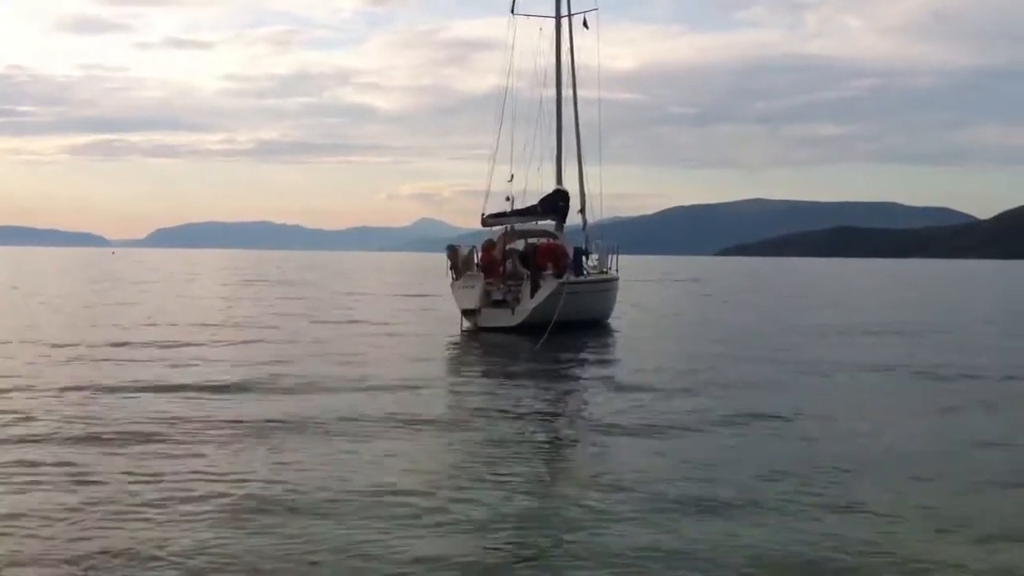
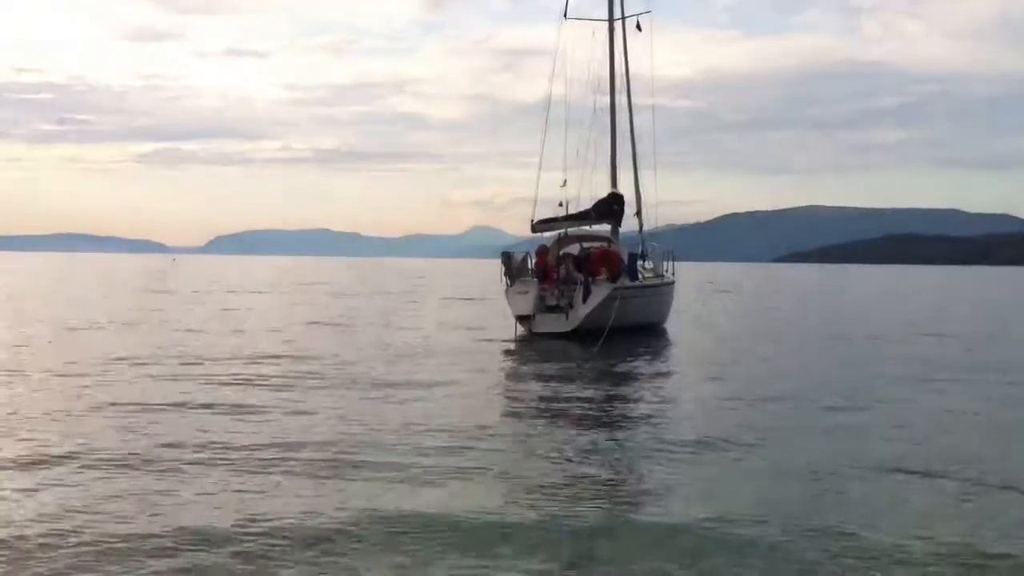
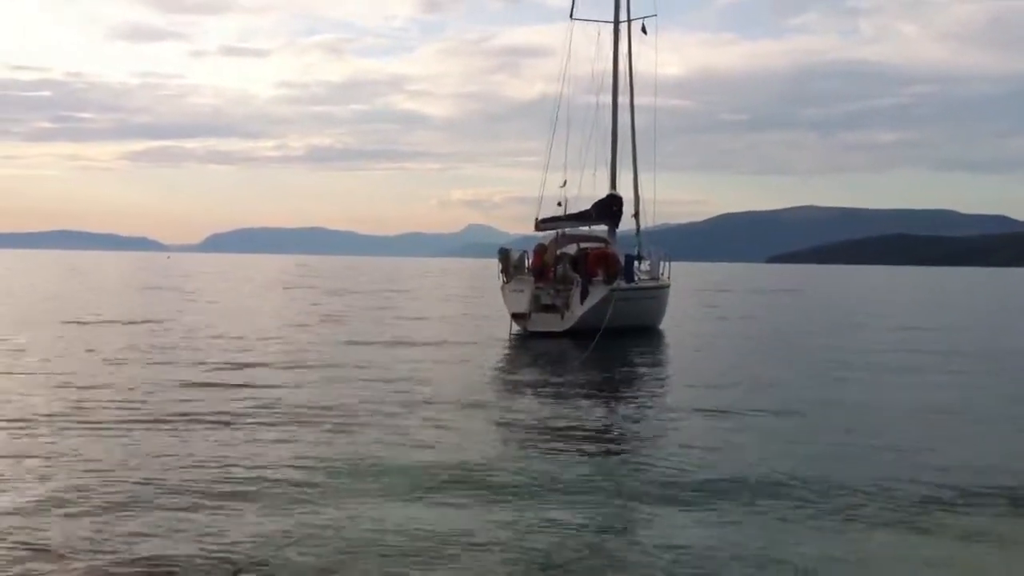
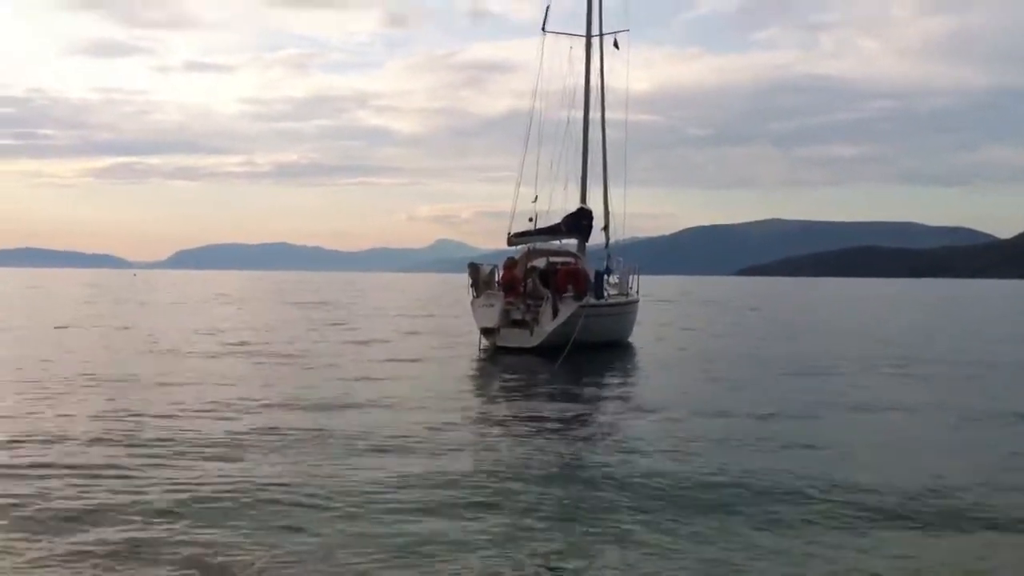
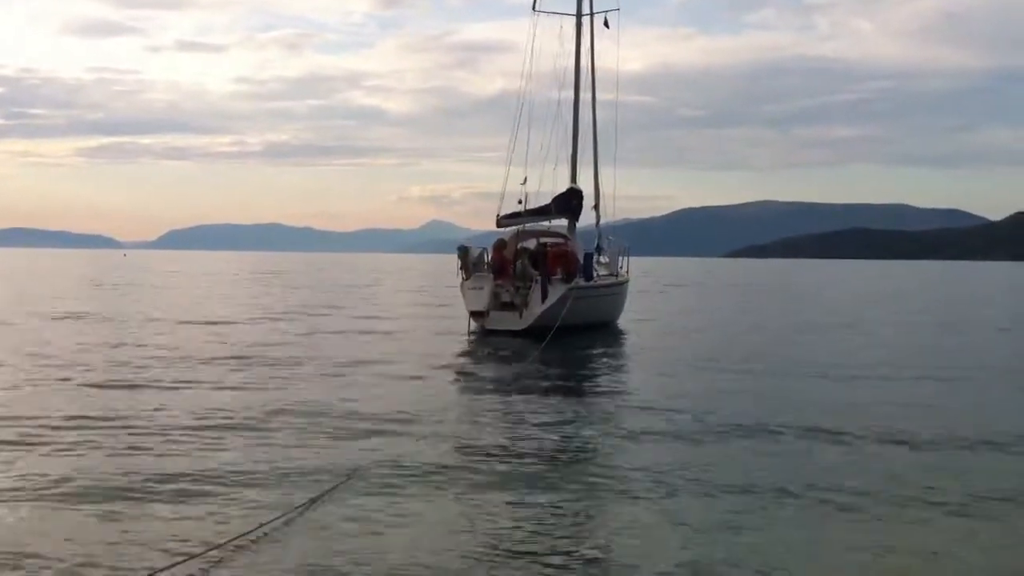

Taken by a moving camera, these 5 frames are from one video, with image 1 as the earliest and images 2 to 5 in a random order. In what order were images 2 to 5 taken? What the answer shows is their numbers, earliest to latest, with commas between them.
4, 5, 3, 2
